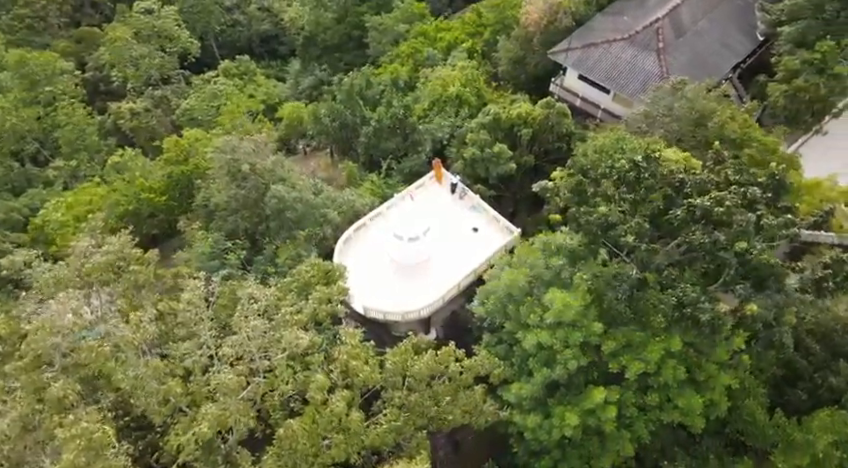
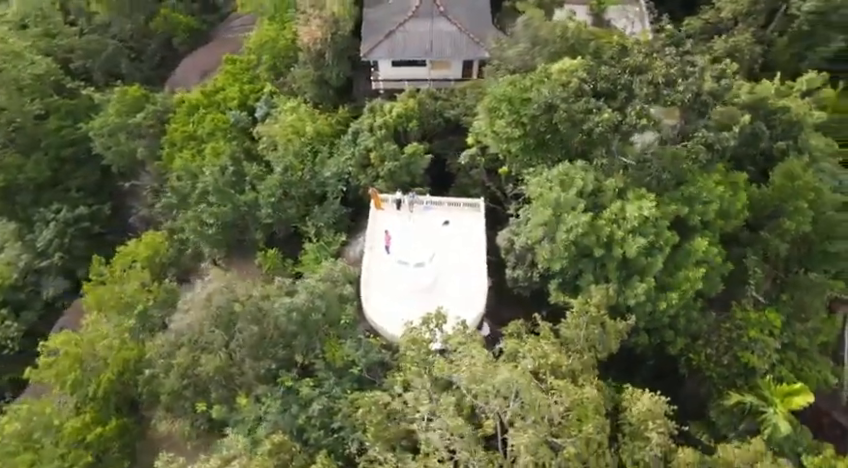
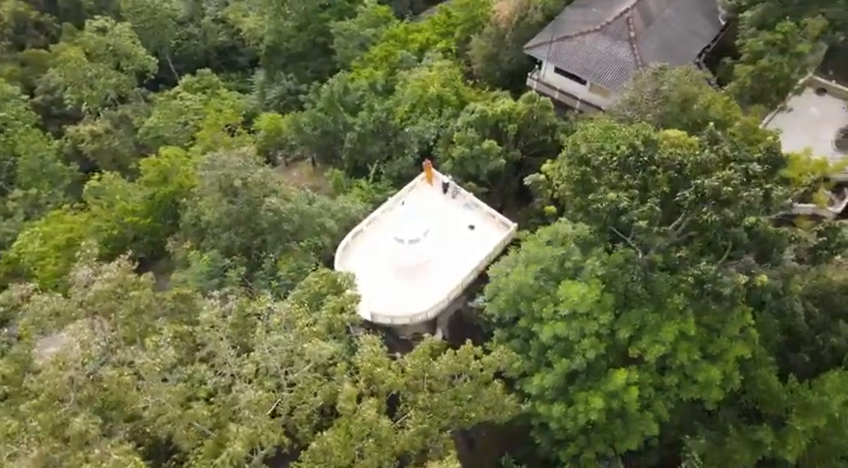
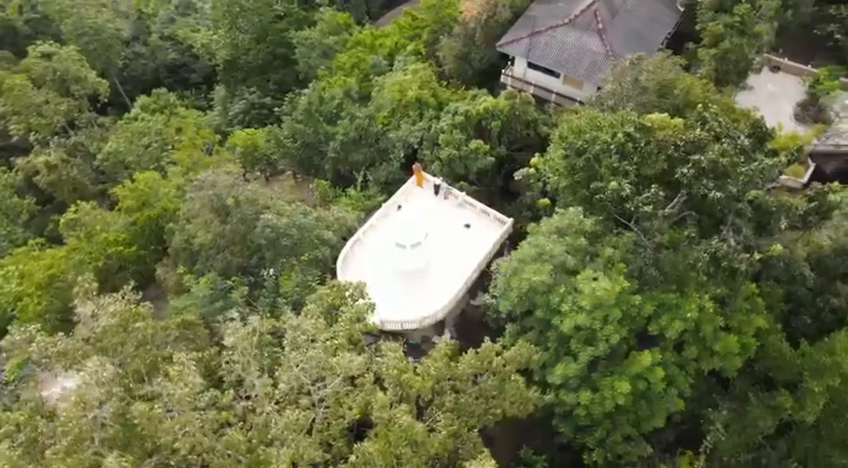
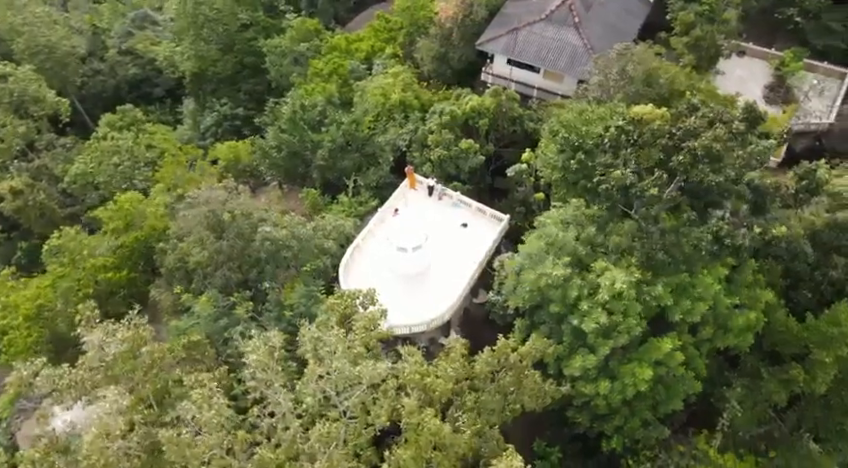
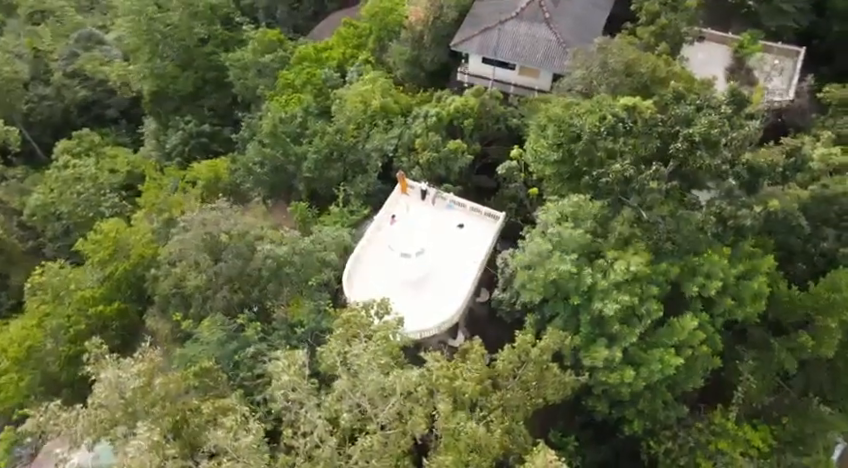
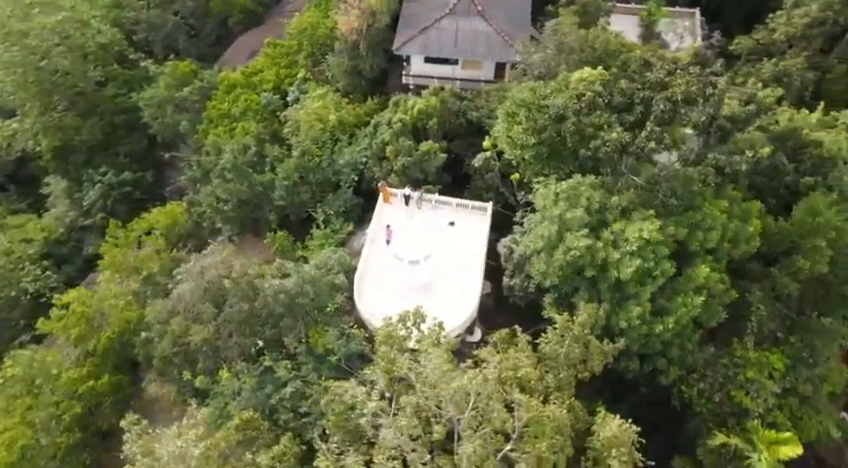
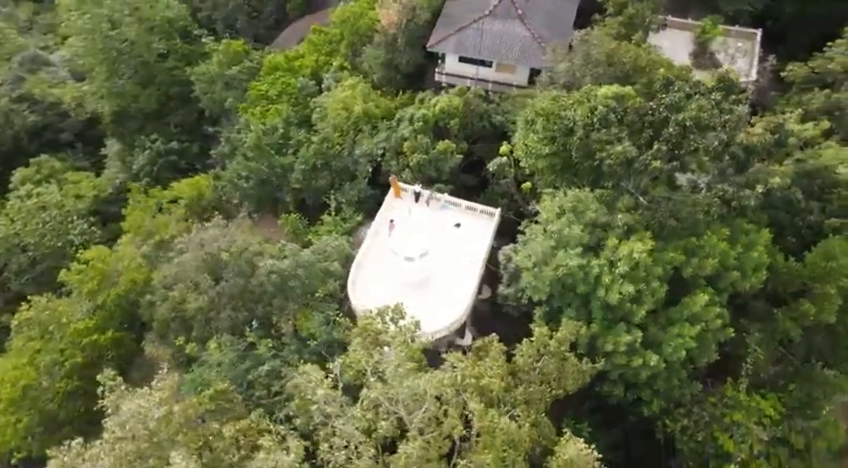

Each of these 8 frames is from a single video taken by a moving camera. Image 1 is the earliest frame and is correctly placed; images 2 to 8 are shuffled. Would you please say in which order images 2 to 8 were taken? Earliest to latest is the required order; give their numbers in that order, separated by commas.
3, 4, 5, 6, 8, 7, 2
